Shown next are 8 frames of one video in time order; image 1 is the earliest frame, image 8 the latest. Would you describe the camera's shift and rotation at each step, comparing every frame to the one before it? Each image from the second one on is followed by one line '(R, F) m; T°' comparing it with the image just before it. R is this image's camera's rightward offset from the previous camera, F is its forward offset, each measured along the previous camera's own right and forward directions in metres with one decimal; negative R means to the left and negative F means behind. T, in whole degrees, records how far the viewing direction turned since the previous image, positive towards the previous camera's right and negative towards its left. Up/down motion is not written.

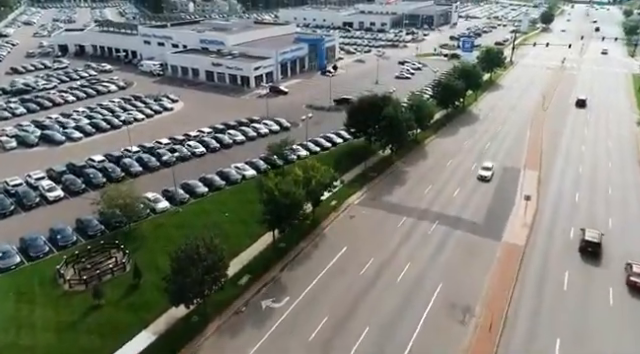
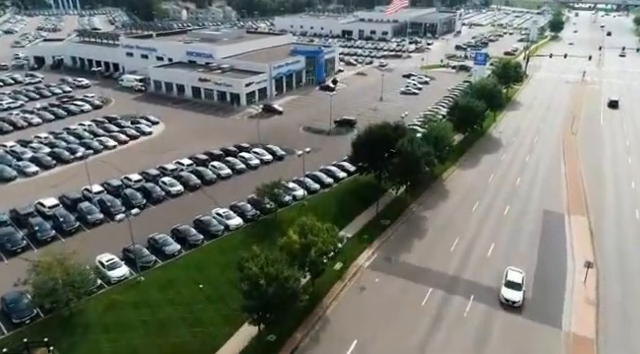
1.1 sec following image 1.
(-0.2, +7.8) m; 0°
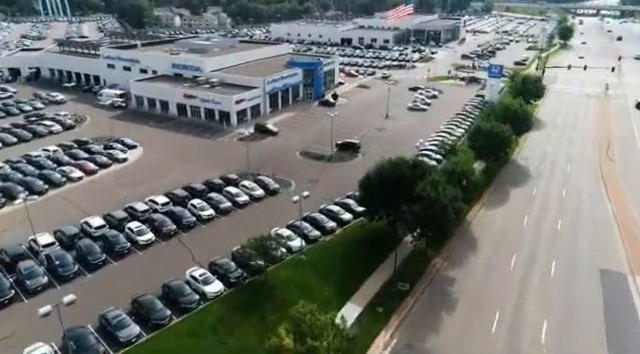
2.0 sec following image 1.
(-0.2, +7.1) m; 0°
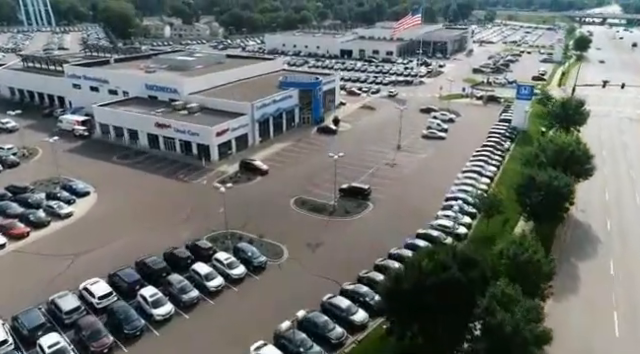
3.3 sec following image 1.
(-0.2, +10.6) m; 0°
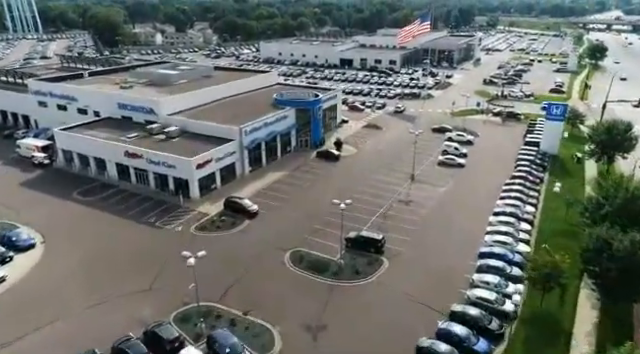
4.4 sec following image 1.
(-0.3, +8.2) m; 0°
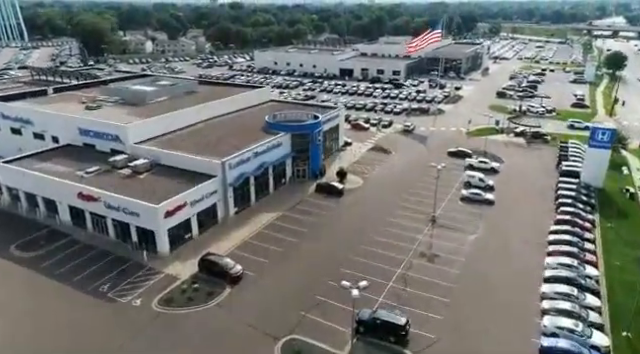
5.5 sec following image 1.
(-0.2, +8.5) m; 0°
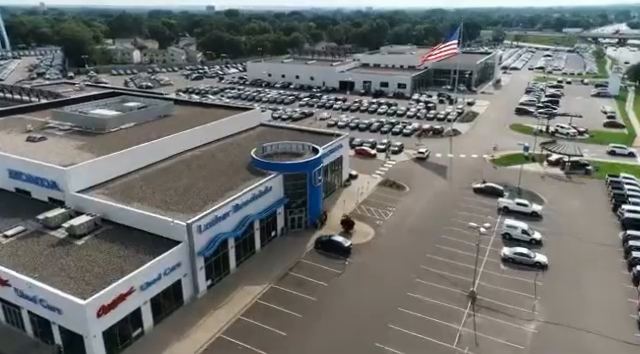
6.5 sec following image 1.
(-0.2, +9.9) m; 0°
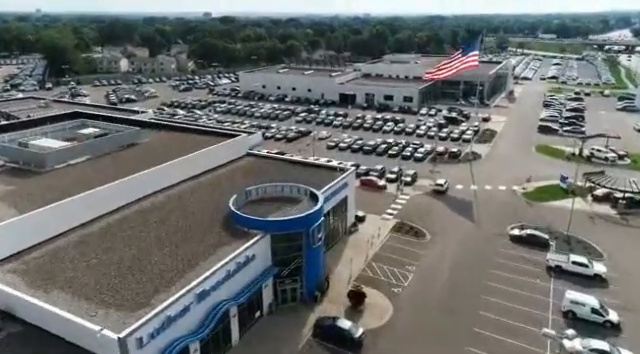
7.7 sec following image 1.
(-0.1, +9.3) m; 0°
